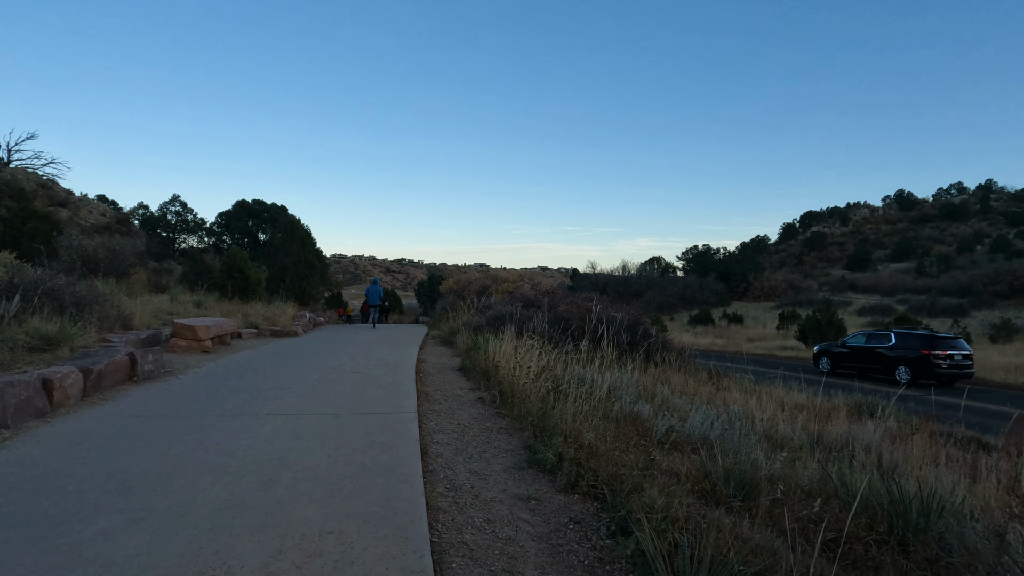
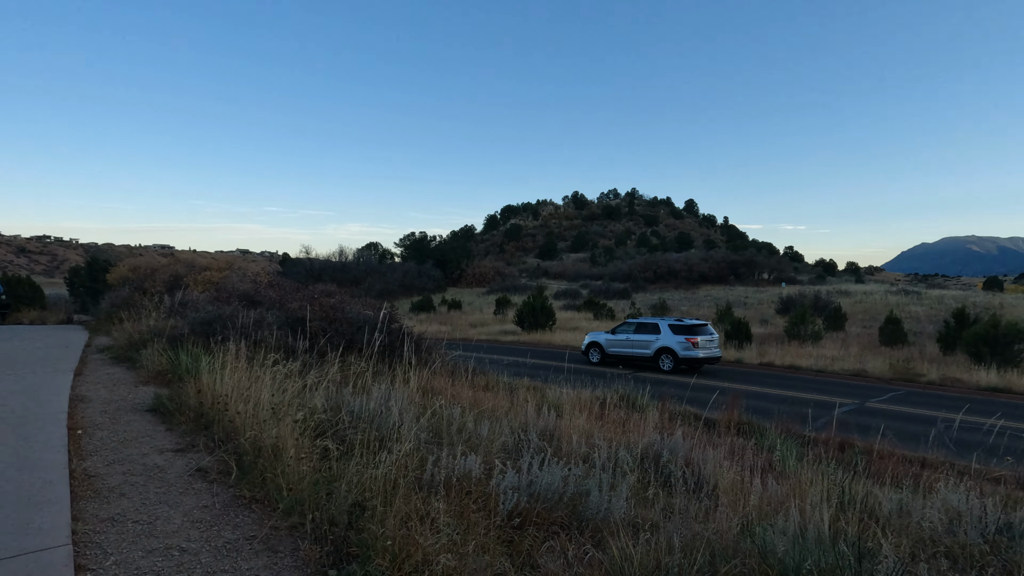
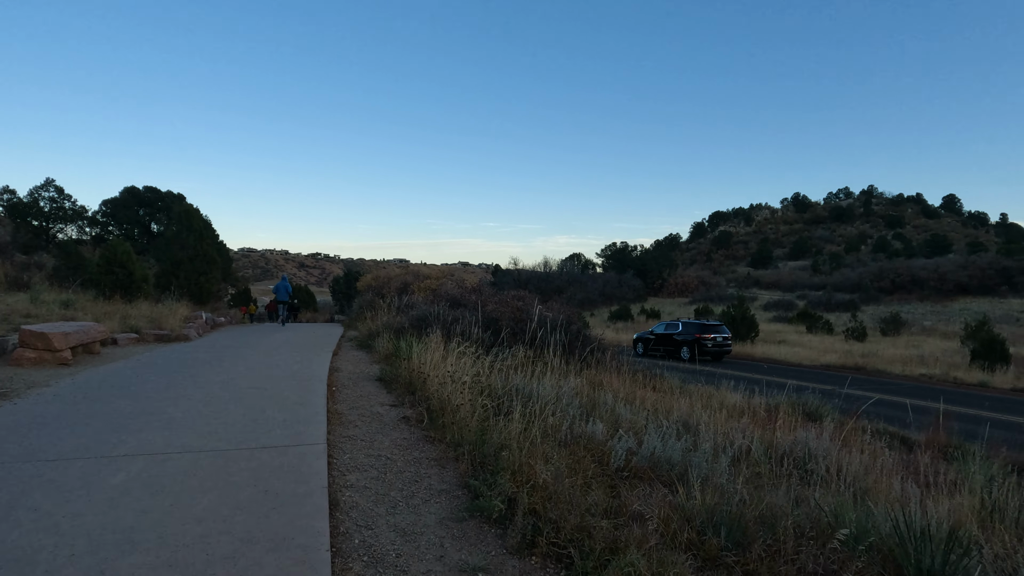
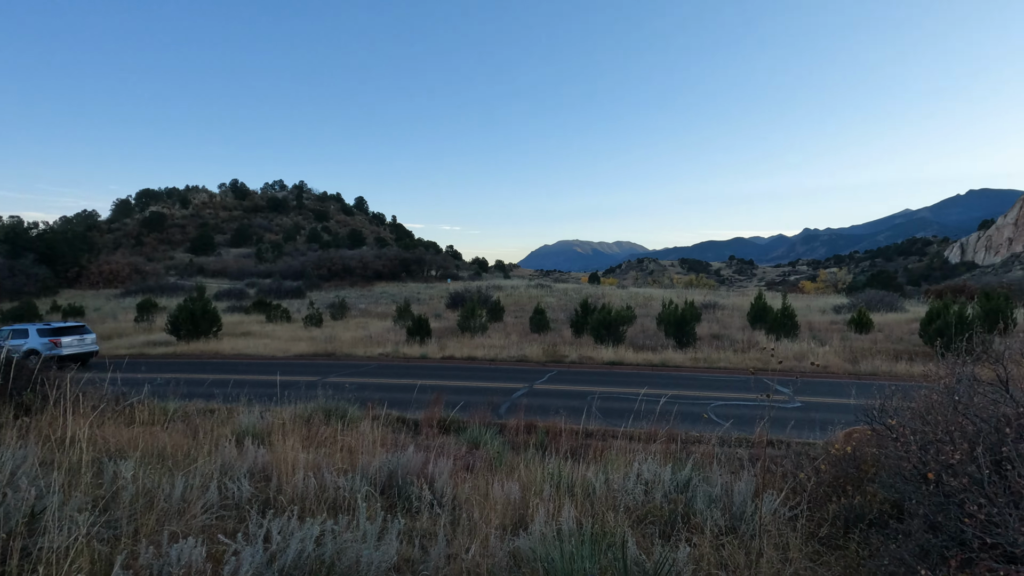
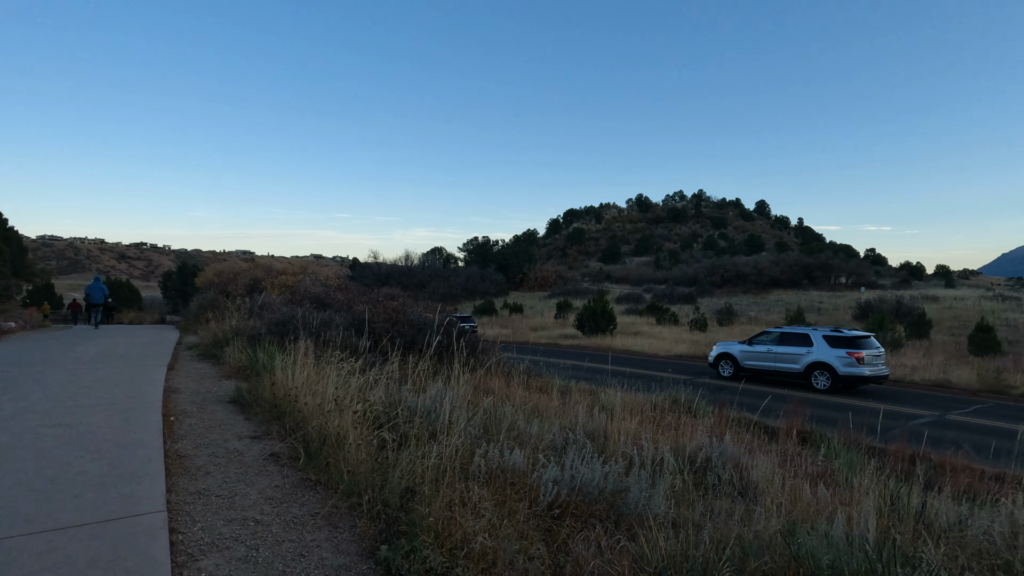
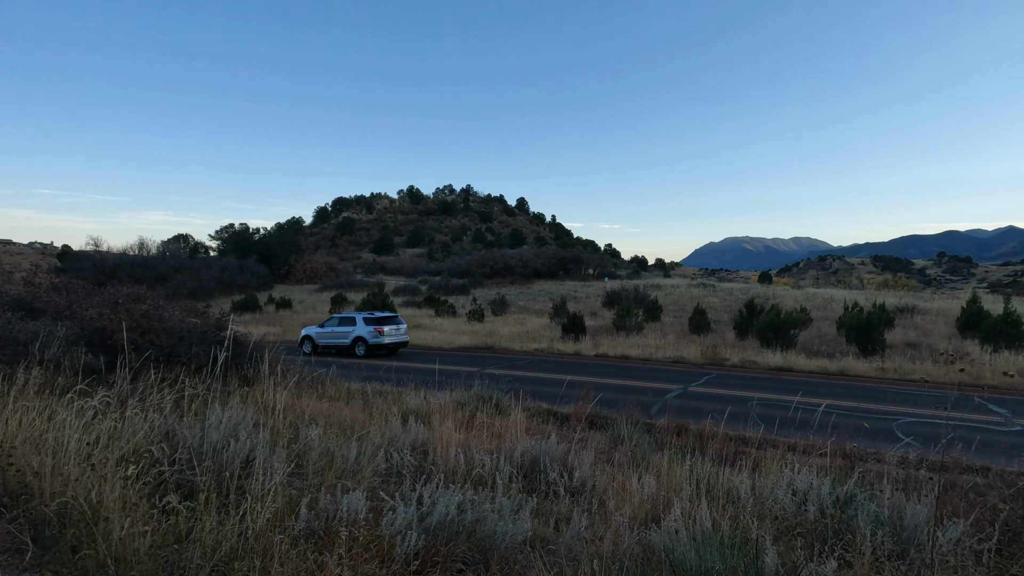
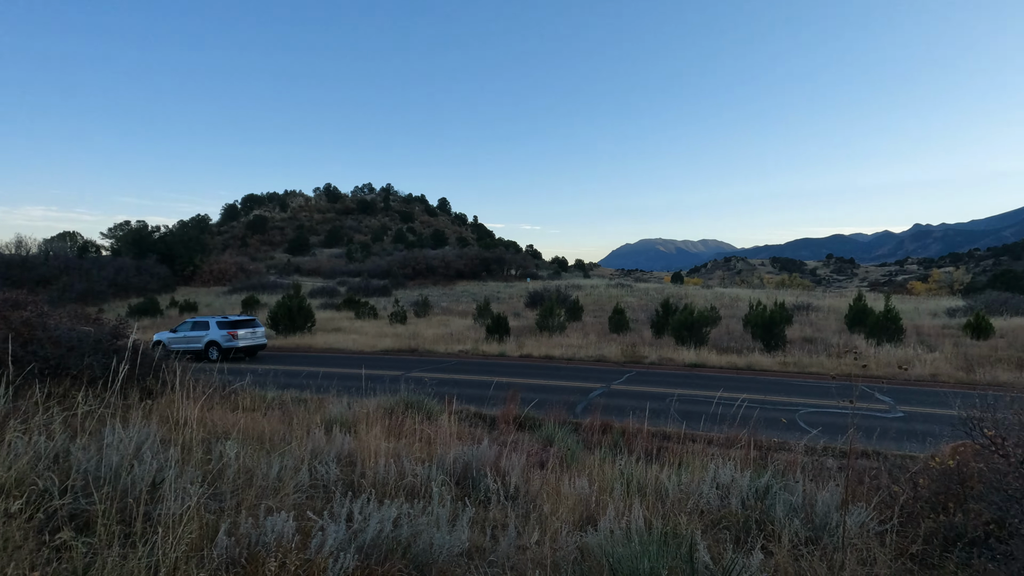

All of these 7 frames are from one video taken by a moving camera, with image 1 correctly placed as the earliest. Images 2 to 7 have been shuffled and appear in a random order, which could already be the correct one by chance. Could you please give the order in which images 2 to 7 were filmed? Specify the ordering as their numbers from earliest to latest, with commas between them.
3, 5, 2, 6, 7, 4
